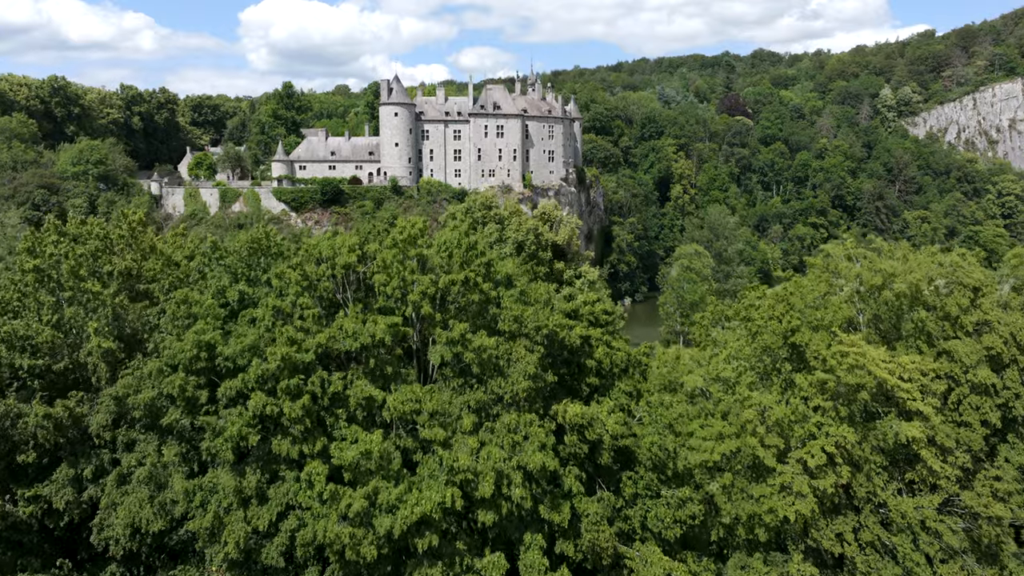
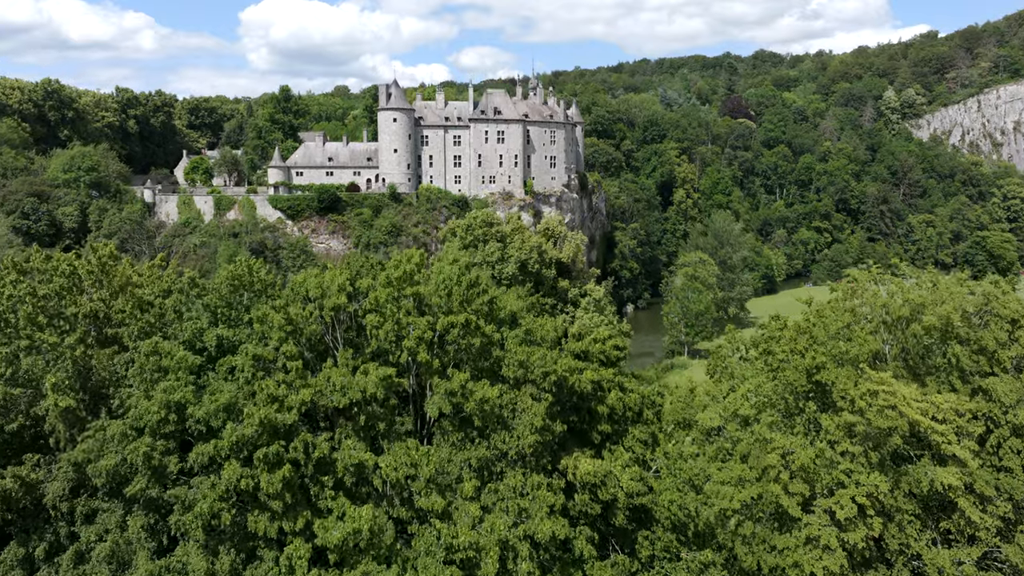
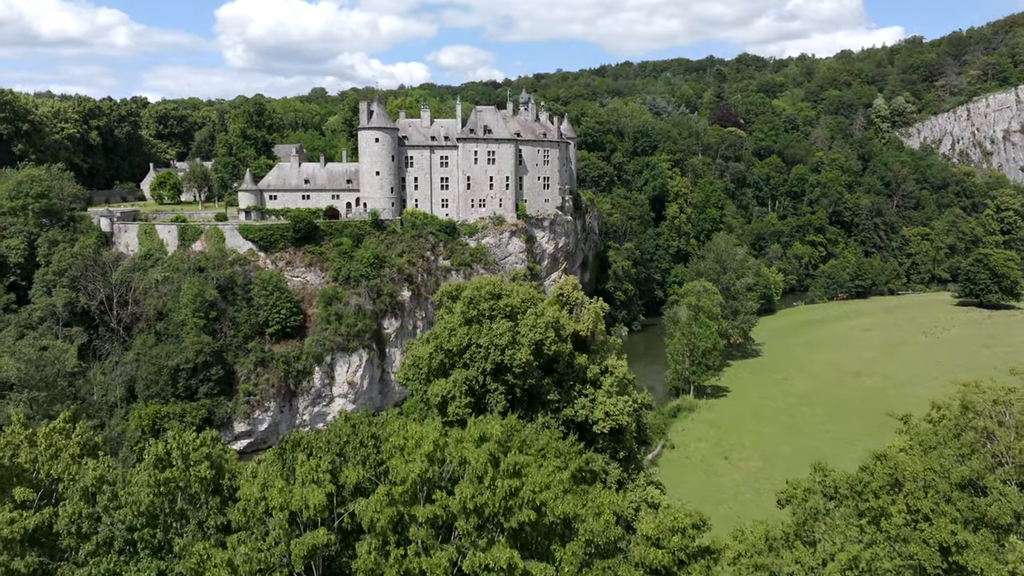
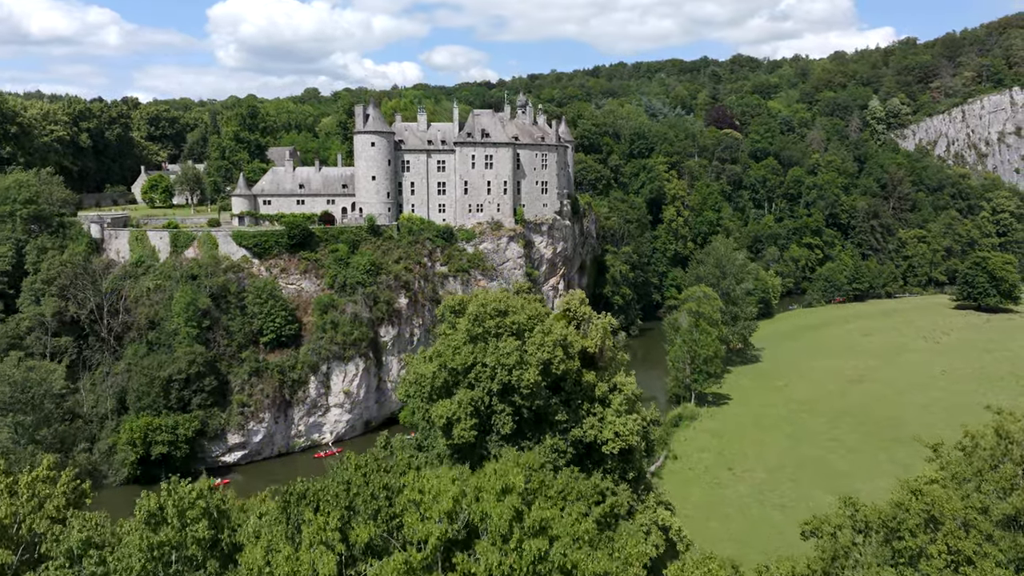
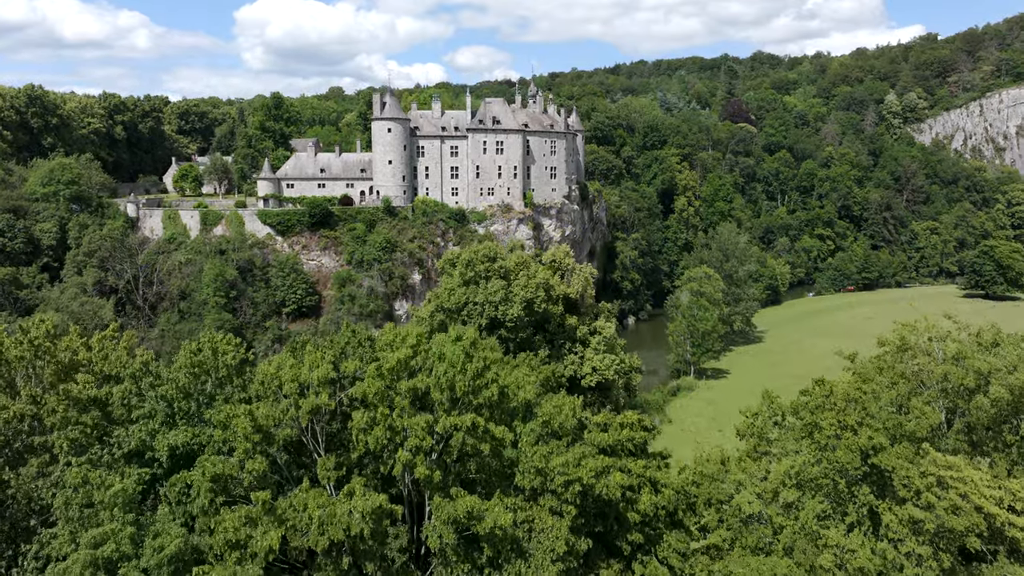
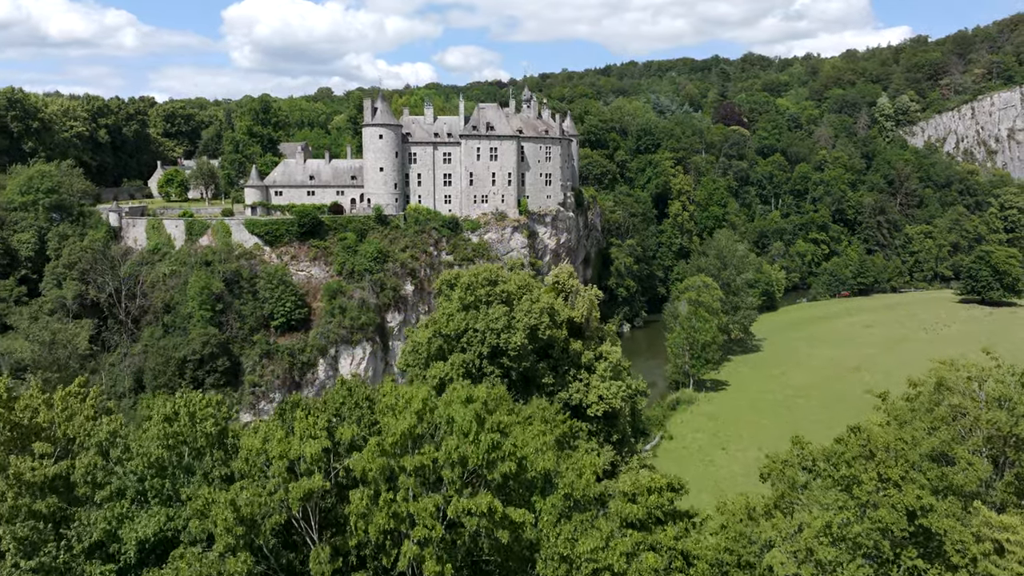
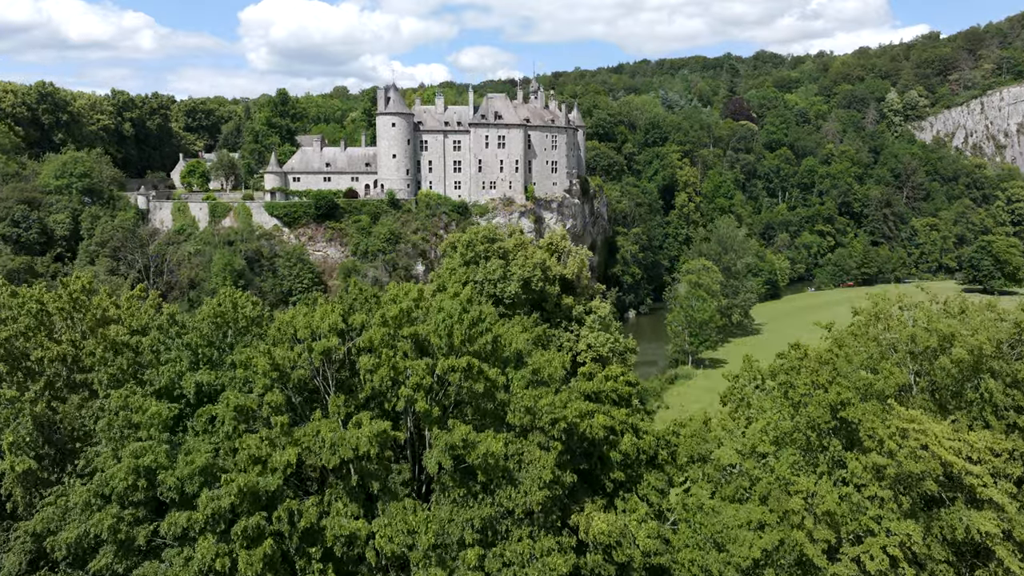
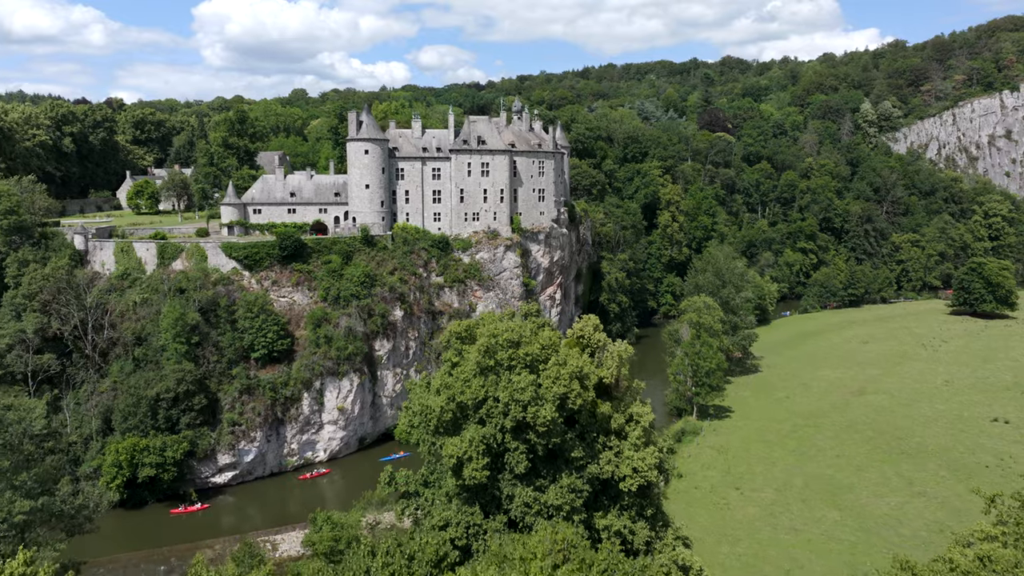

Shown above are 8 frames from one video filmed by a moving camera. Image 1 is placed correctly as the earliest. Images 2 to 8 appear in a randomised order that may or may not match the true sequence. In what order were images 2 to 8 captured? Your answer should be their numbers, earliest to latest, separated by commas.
2, 7, 5, 6, 3, 4, 8
